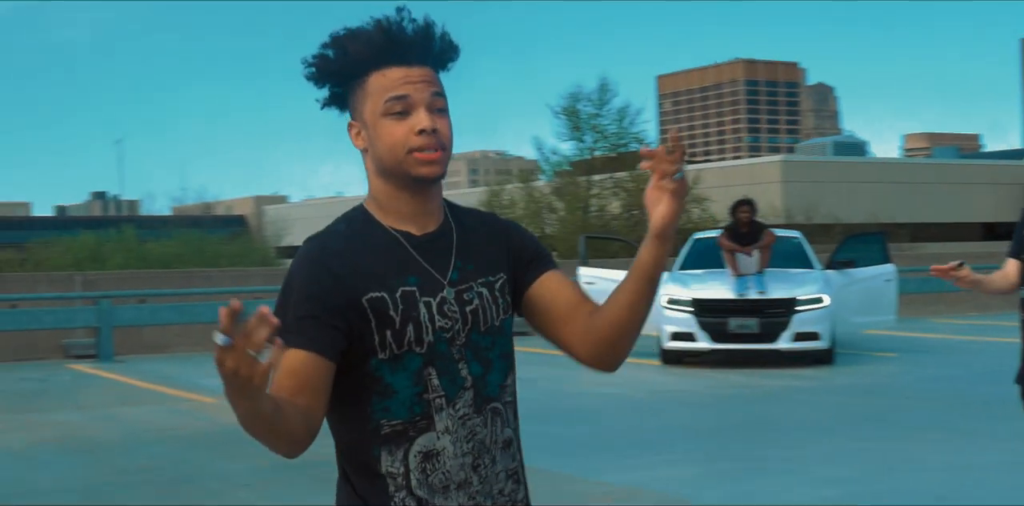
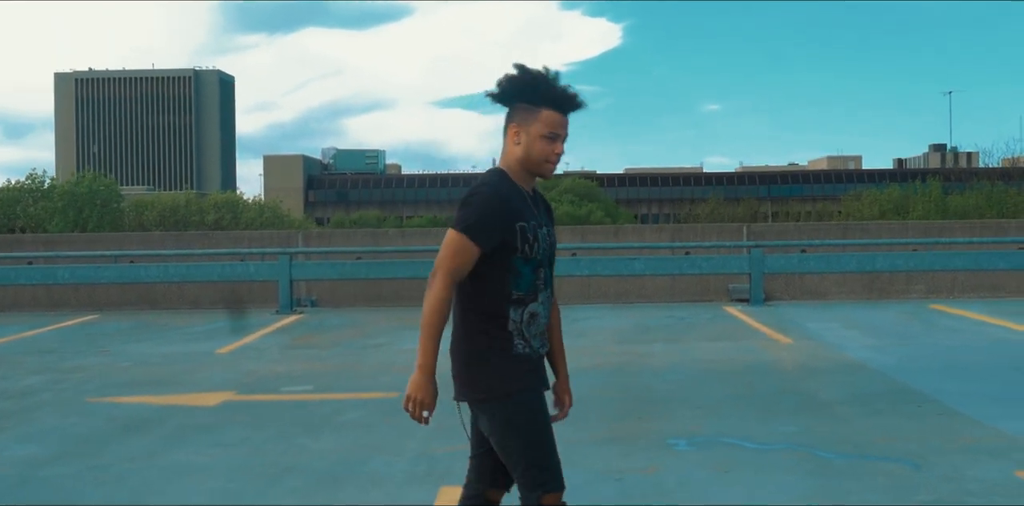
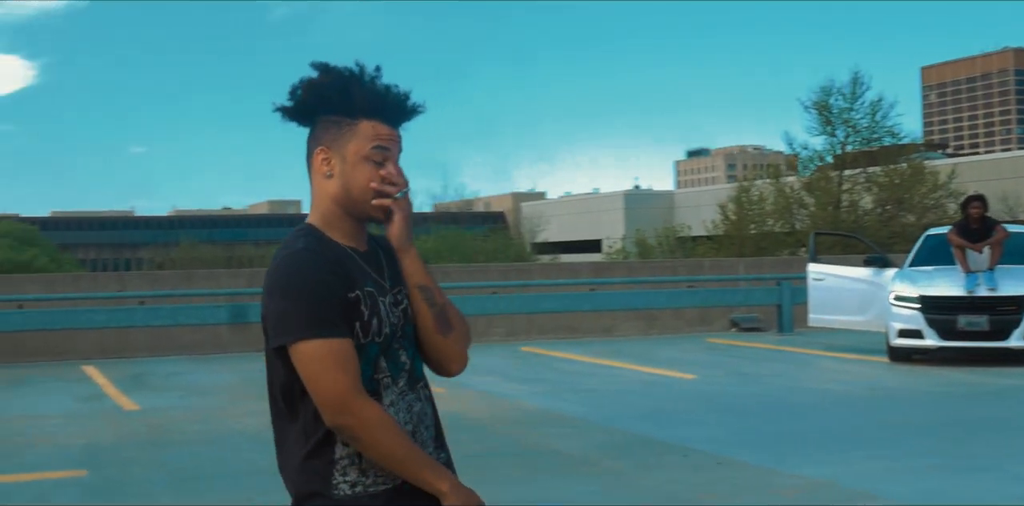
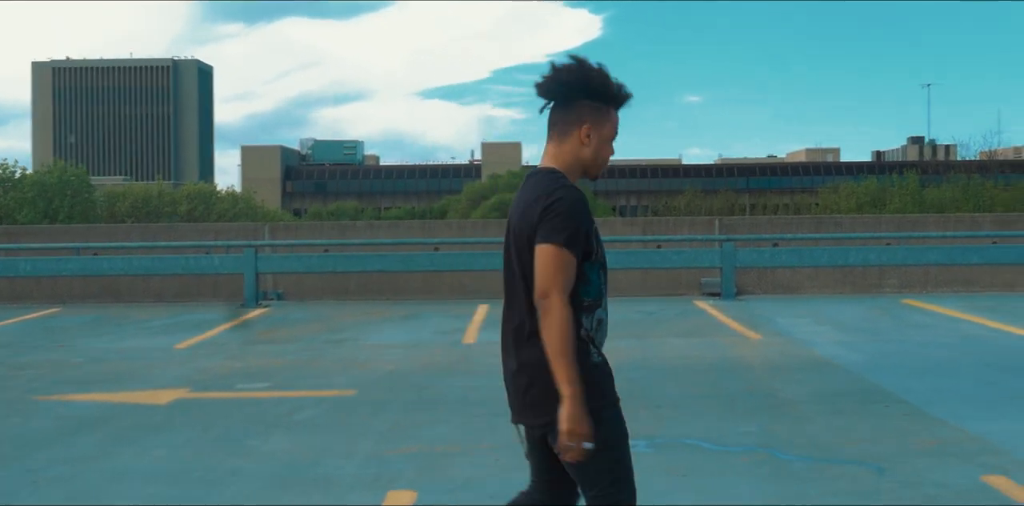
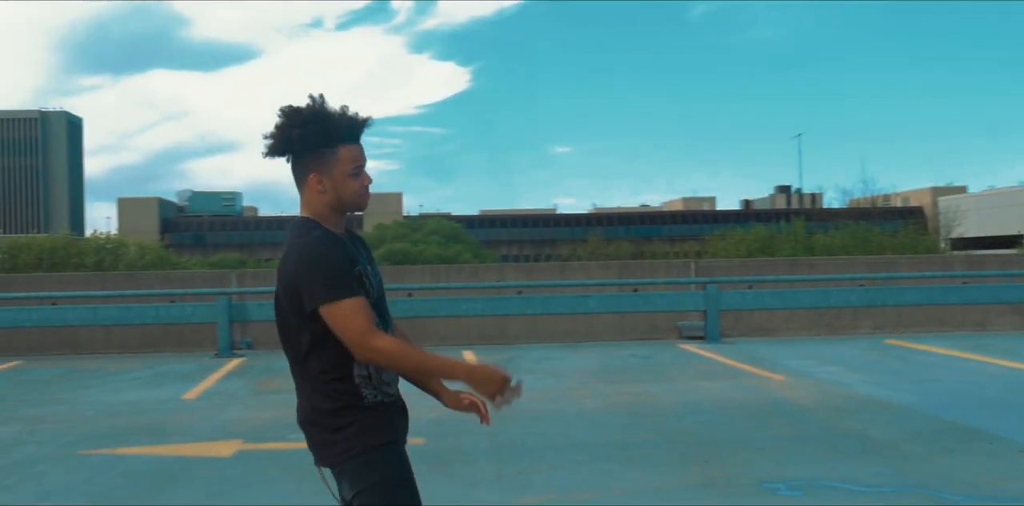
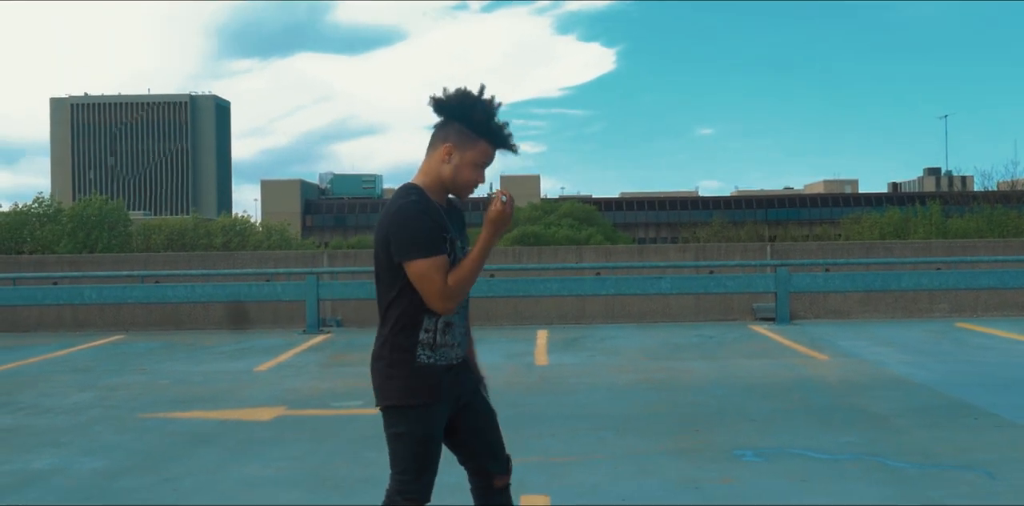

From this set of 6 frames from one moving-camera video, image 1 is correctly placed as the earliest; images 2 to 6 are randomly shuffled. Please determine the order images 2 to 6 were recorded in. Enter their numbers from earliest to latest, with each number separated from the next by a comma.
3, 5, 6, 2, 4
